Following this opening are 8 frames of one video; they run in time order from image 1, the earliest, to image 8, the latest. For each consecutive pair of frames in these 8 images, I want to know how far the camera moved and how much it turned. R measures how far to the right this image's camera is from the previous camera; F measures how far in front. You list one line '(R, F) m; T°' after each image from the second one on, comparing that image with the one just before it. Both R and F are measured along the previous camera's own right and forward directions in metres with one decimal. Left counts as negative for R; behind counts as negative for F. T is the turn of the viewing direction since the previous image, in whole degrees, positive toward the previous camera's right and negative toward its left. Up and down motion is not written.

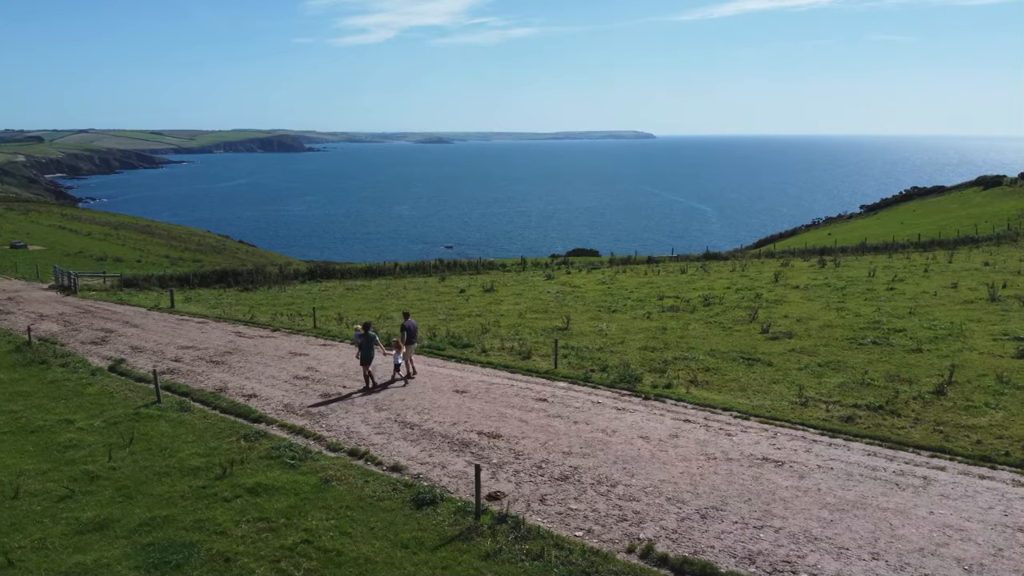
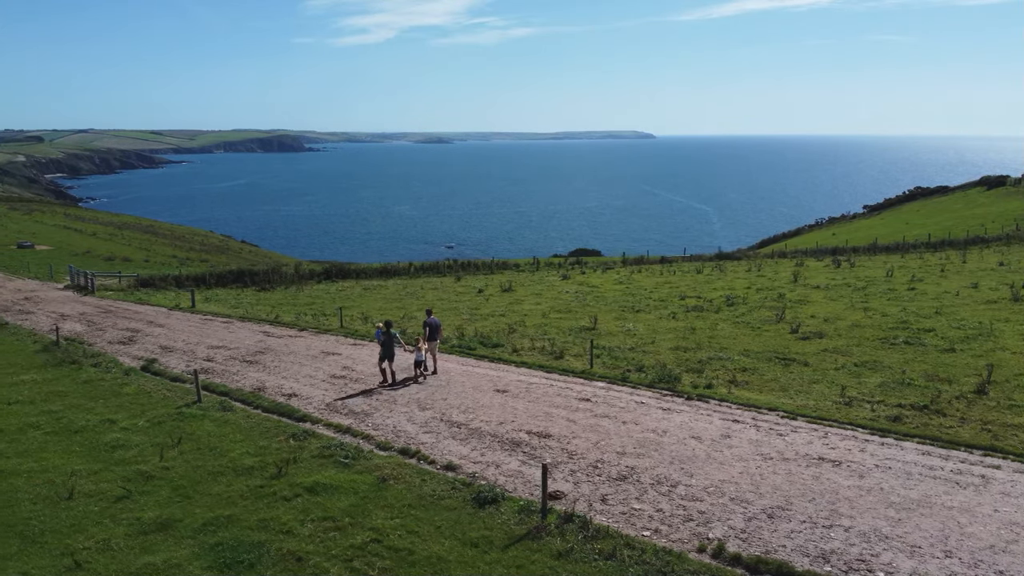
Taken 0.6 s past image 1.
(-1.1, 0.0) m; 0°
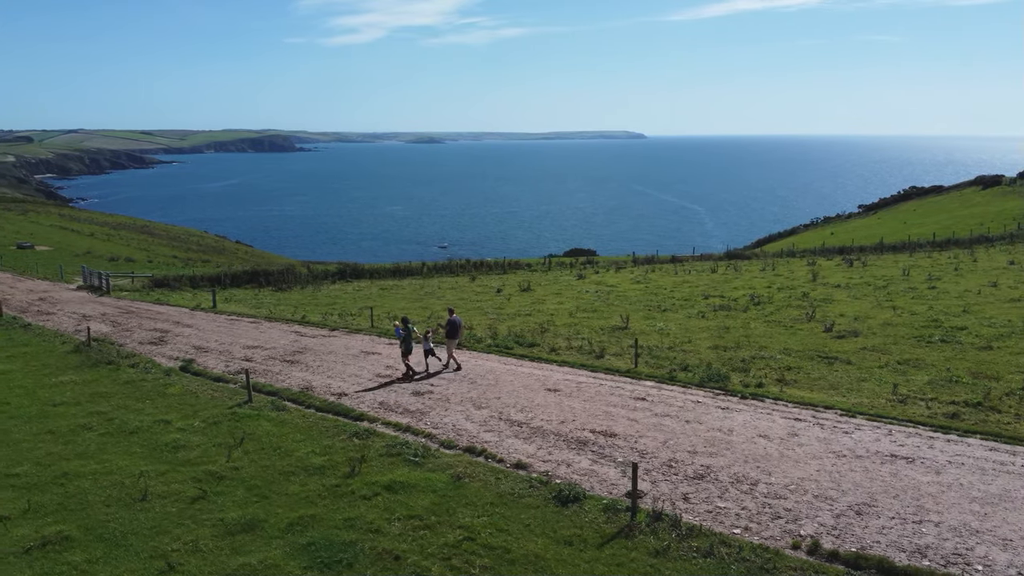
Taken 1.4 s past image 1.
(-1.6, 0.0) m; +1°
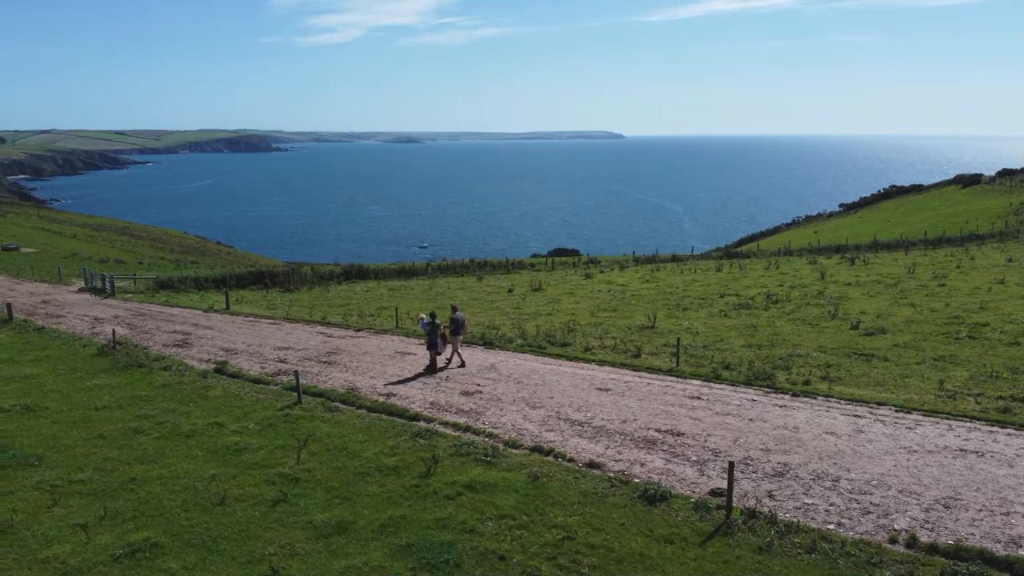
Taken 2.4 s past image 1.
(-1.9, 0.0) m; +2°
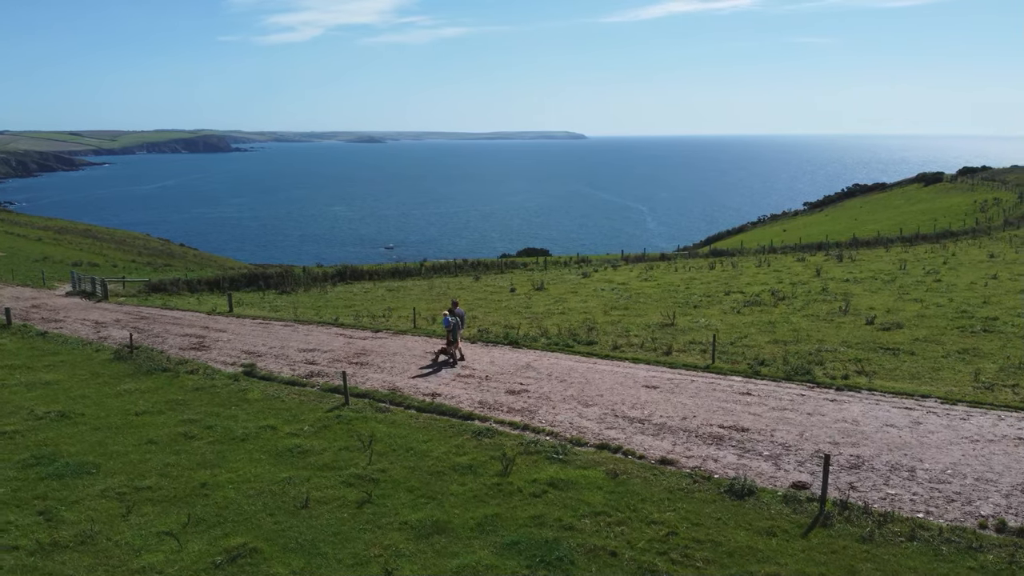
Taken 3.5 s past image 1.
(-2.2, 0.0) m; +3°
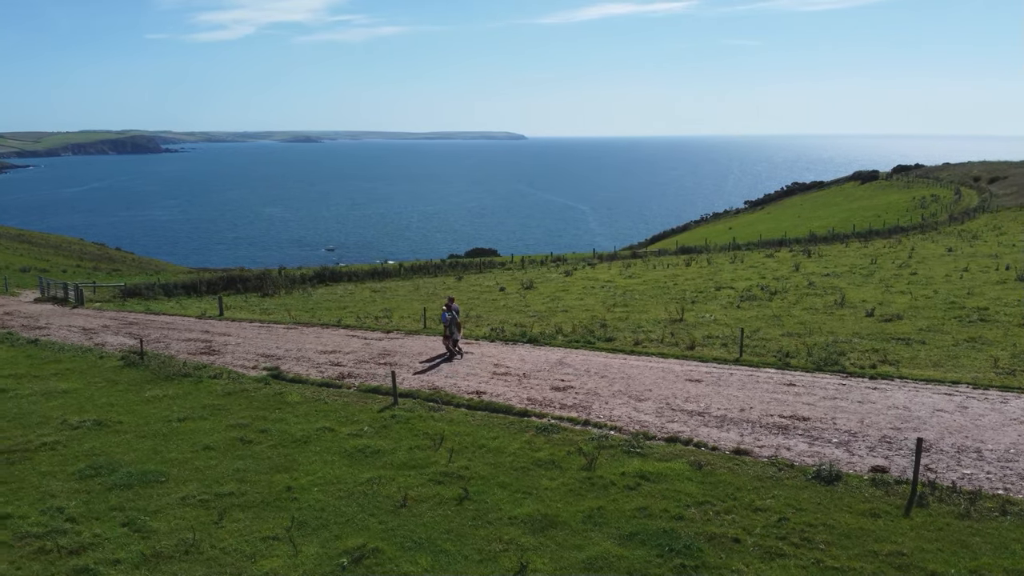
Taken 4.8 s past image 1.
(-2.9, -0.1) m; +4°
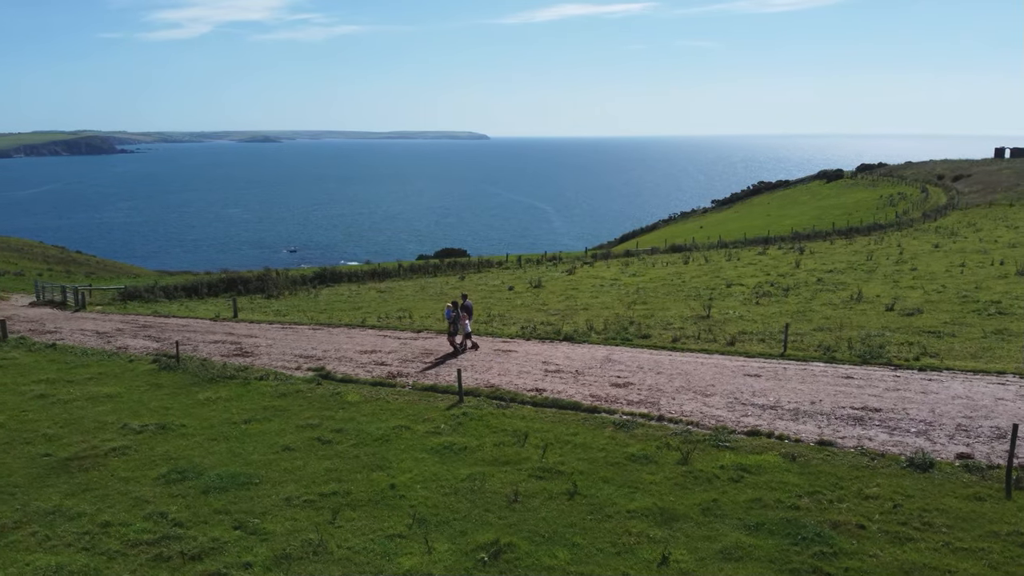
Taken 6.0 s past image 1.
(-2.7, -0.1) m; +3°
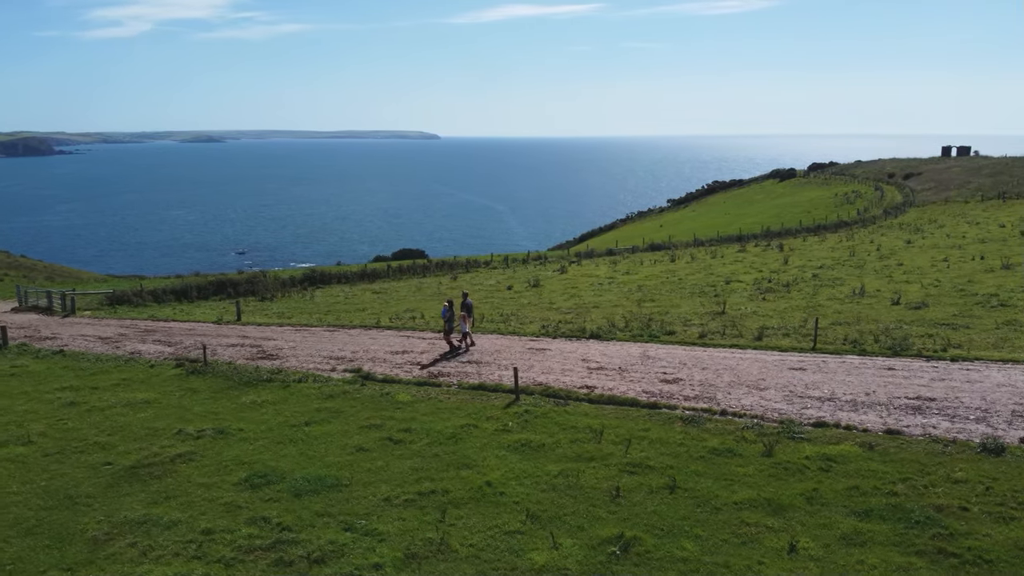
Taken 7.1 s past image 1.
(-2.8, -0.1) m; +4°
